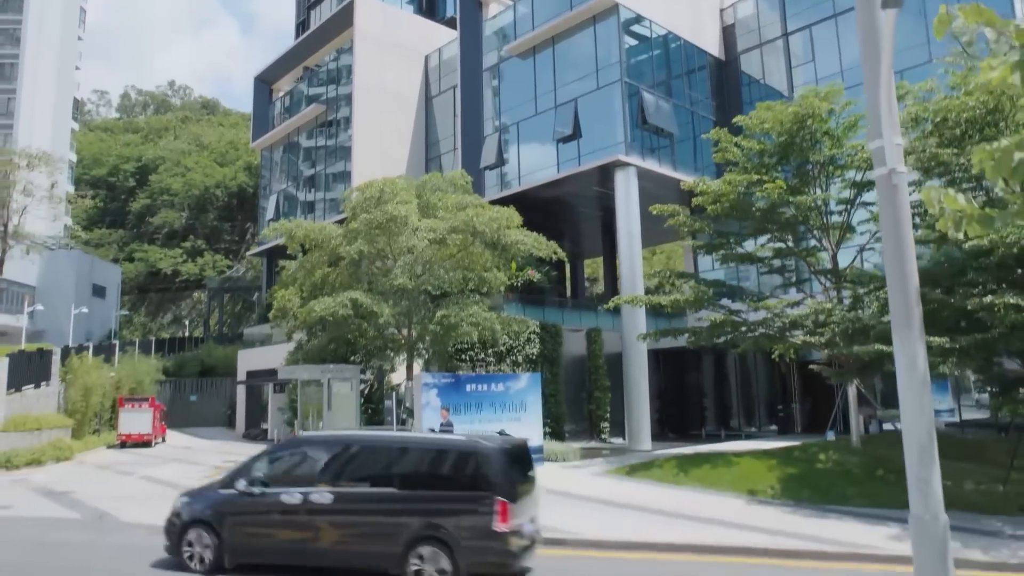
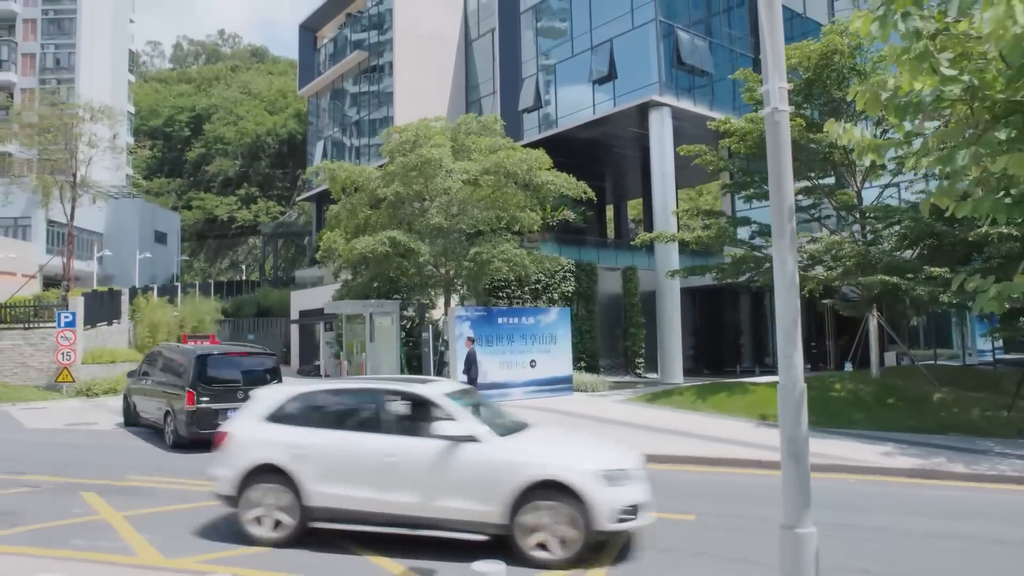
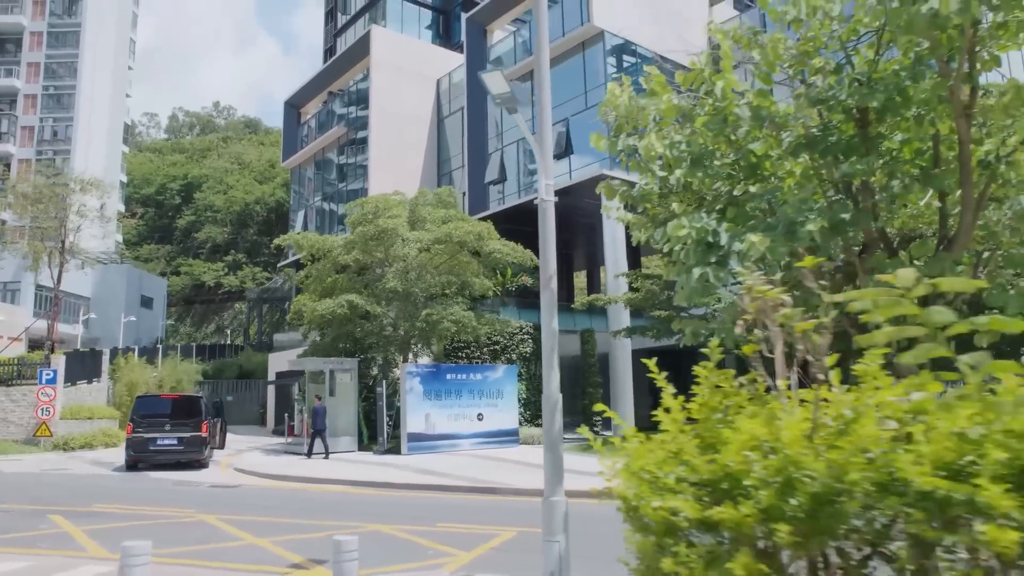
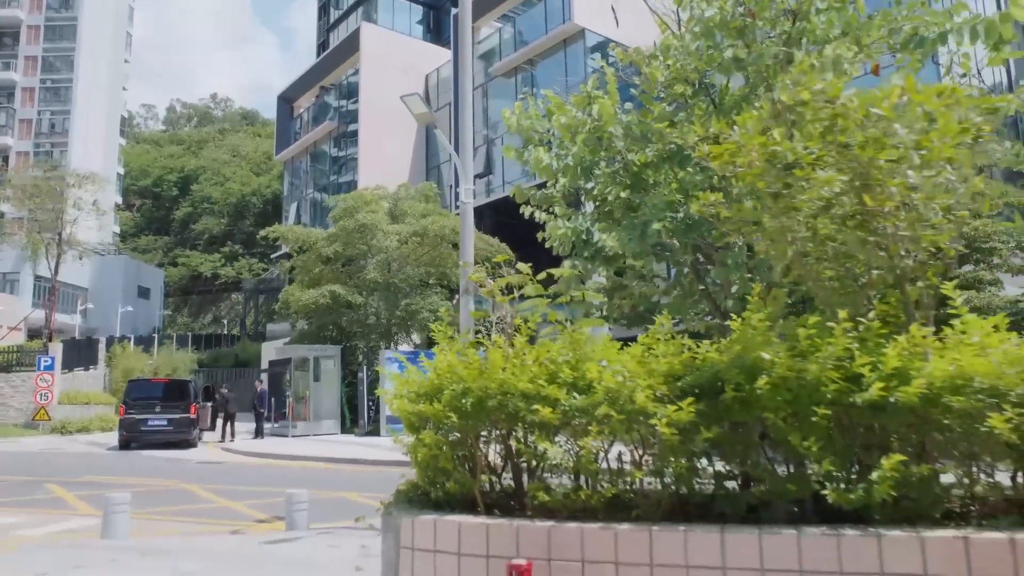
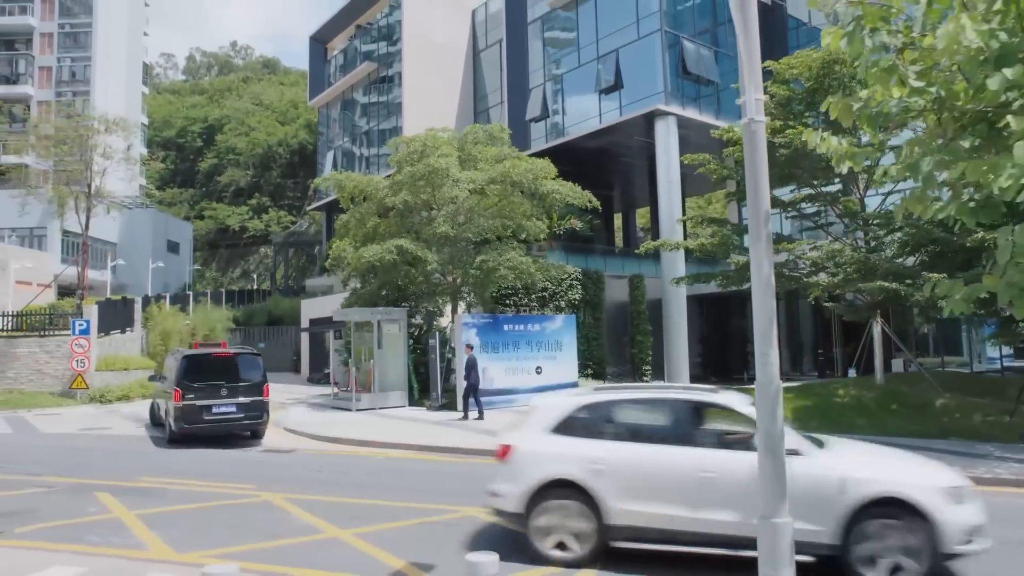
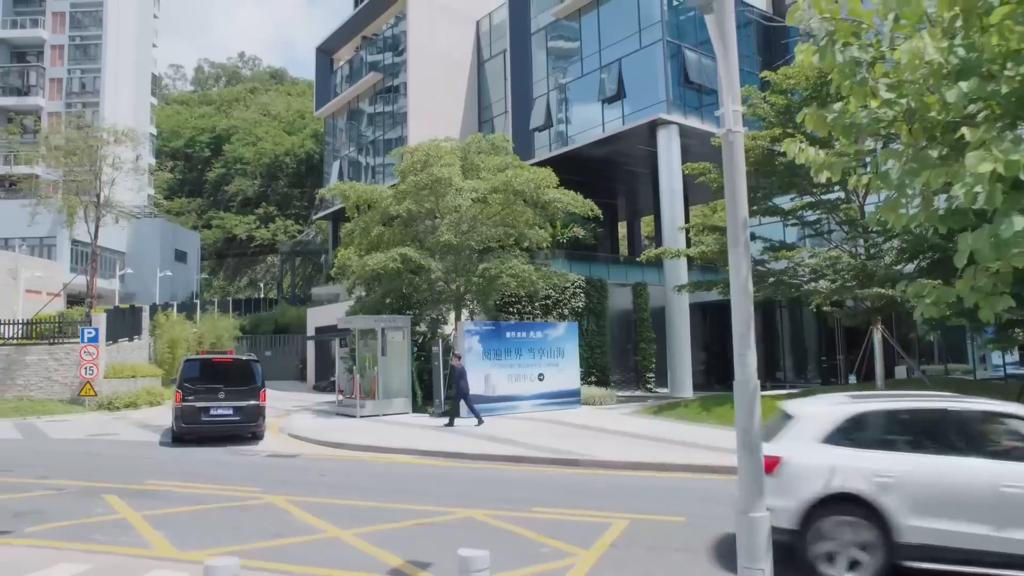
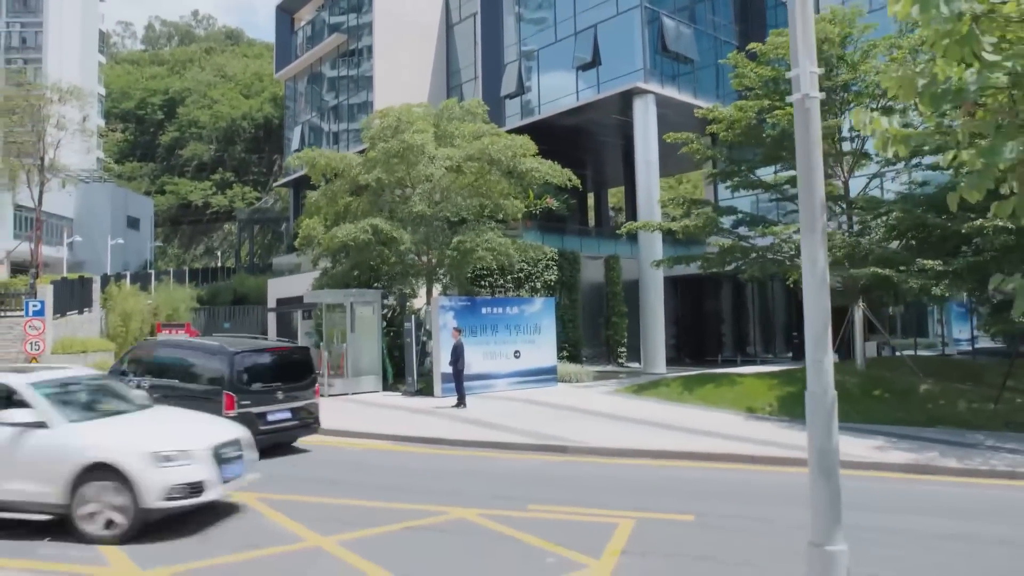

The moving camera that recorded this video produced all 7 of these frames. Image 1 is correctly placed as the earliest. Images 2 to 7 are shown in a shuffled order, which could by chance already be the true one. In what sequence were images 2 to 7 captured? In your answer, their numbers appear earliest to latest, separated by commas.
7, 2, 5, 6, 3, 4
